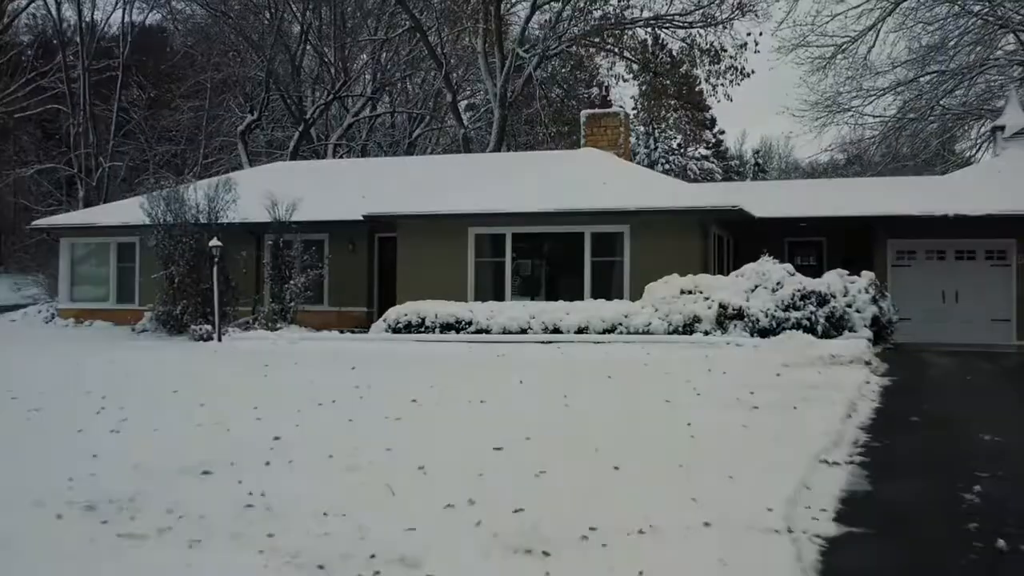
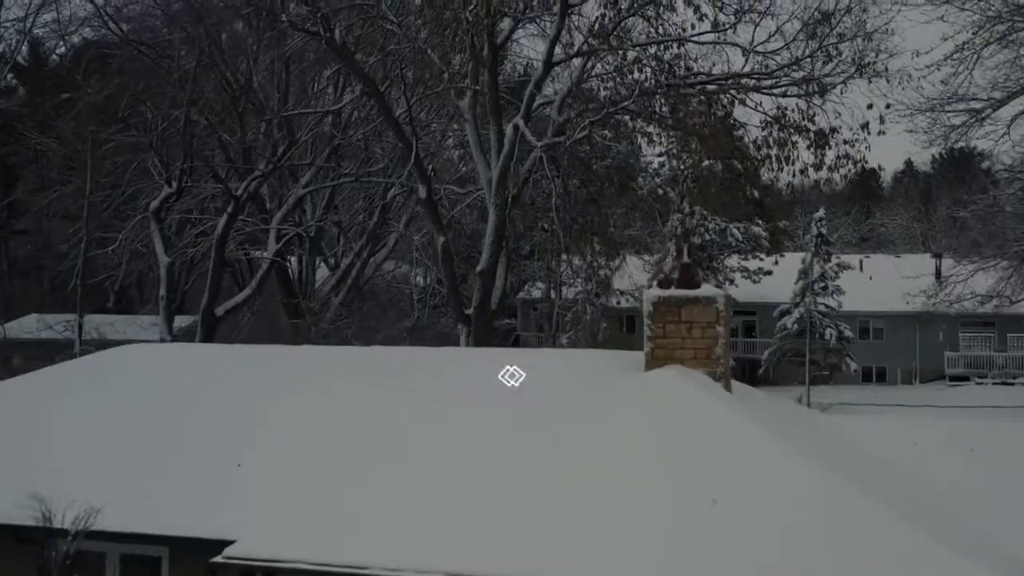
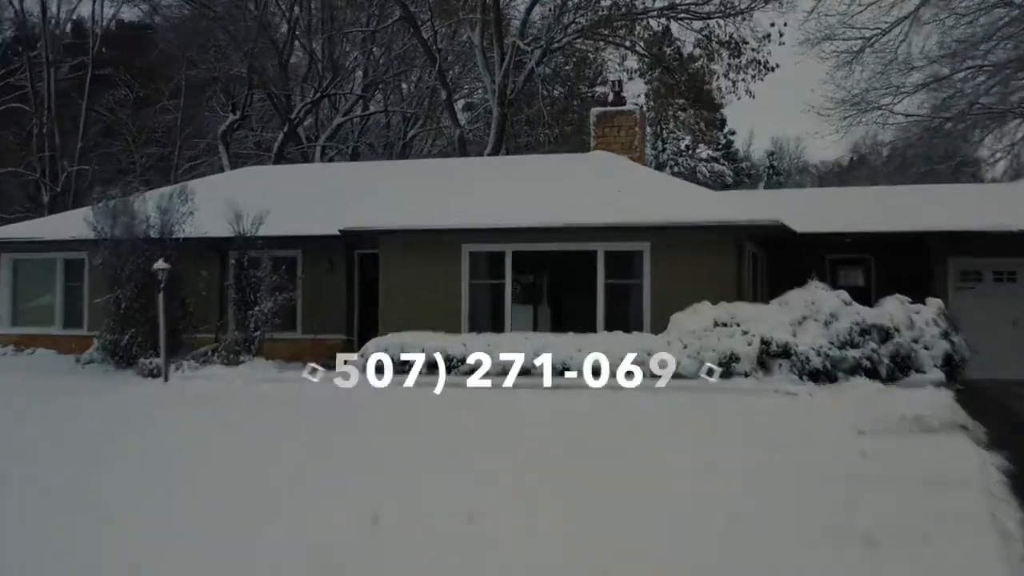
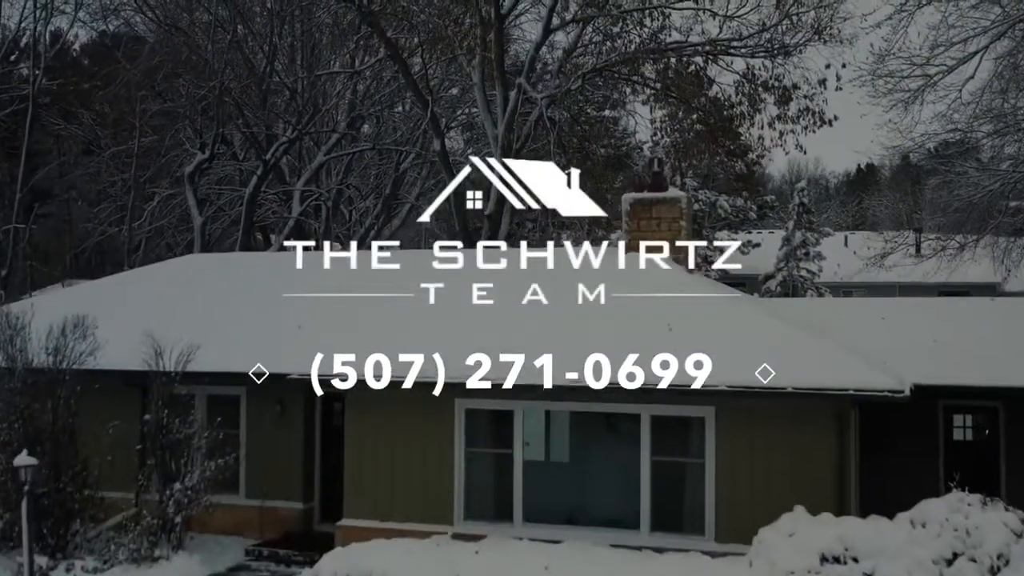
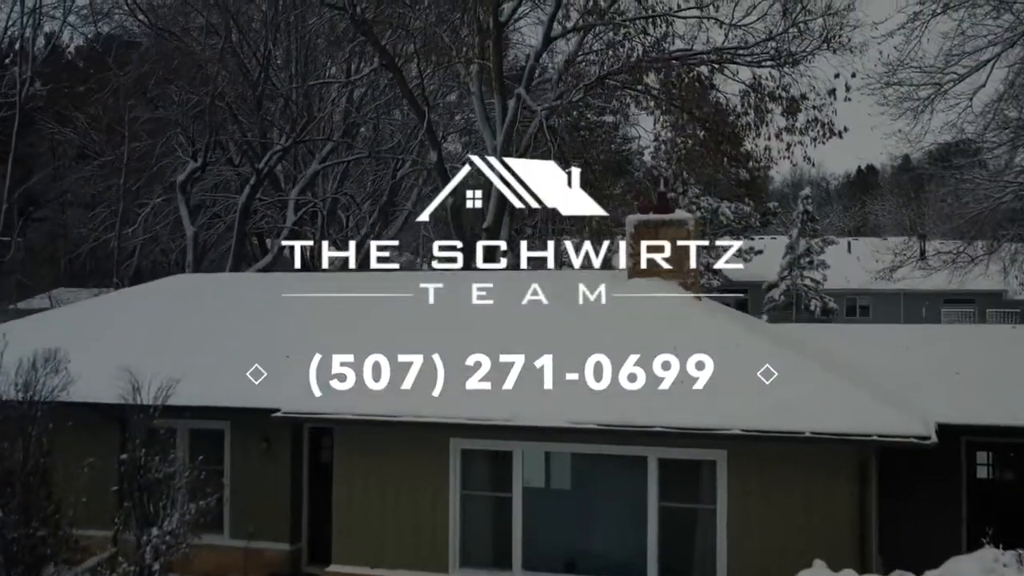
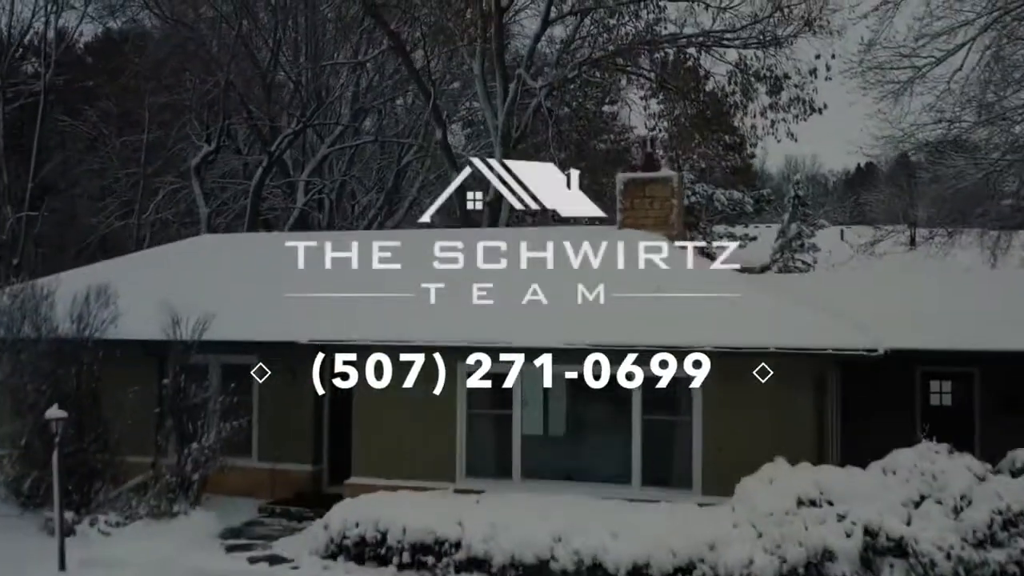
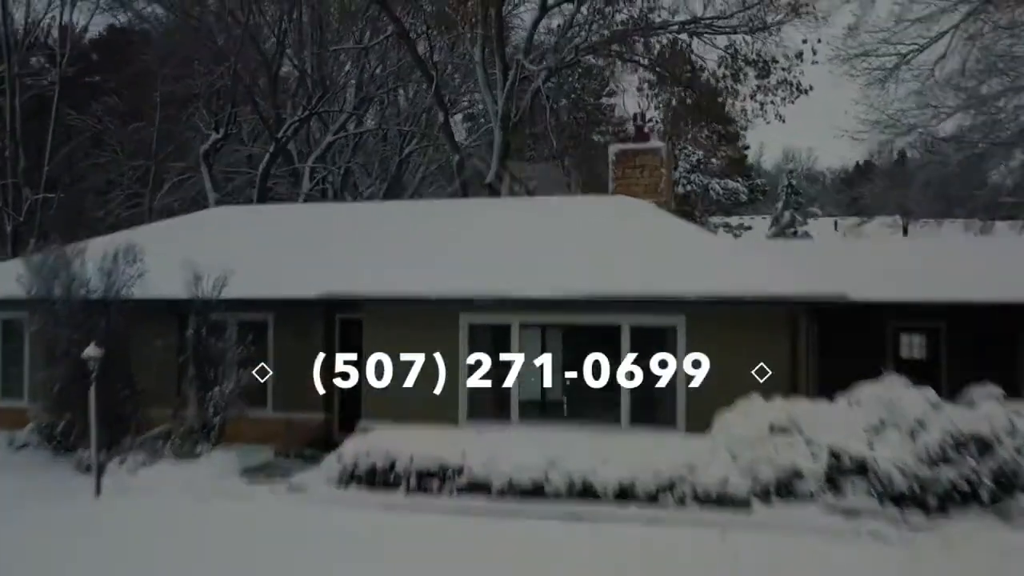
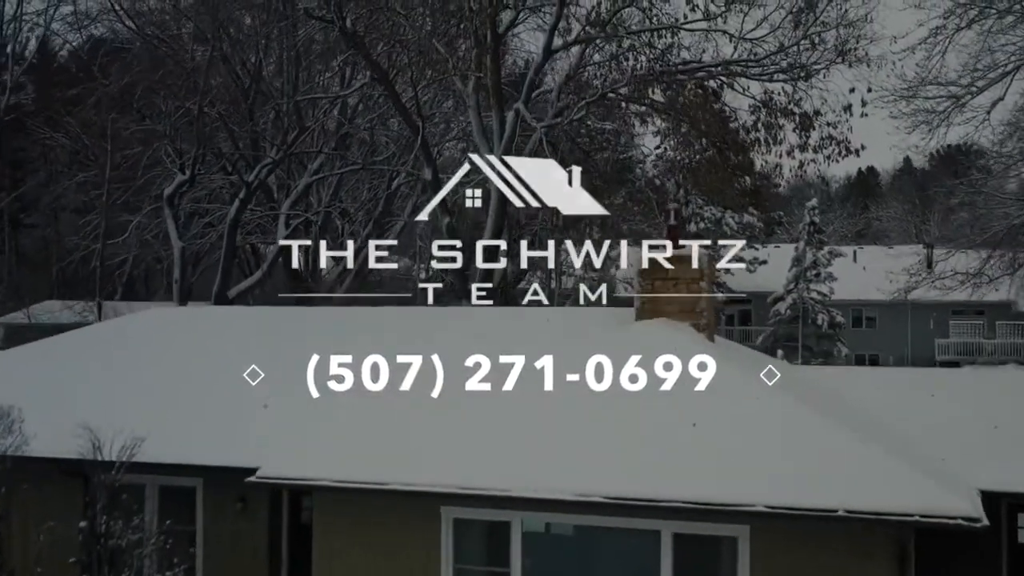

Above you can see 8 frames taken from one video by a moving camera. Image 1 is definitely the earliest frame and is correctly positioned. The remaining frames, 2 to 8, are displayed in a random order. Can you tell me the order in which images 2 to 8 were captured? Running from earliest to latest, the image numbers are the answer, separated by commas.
3, 7, 6, 4, 5, 8, 2
